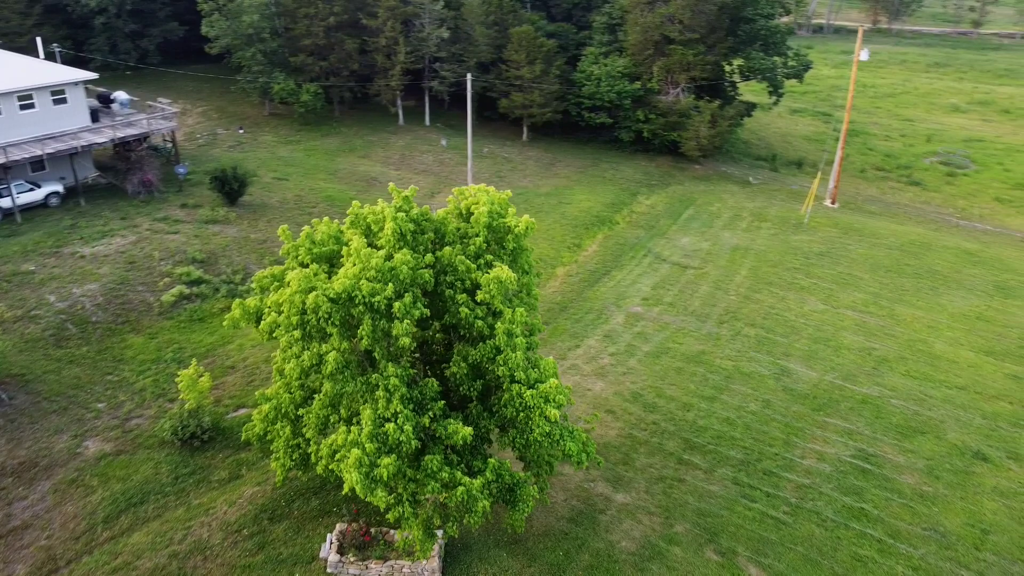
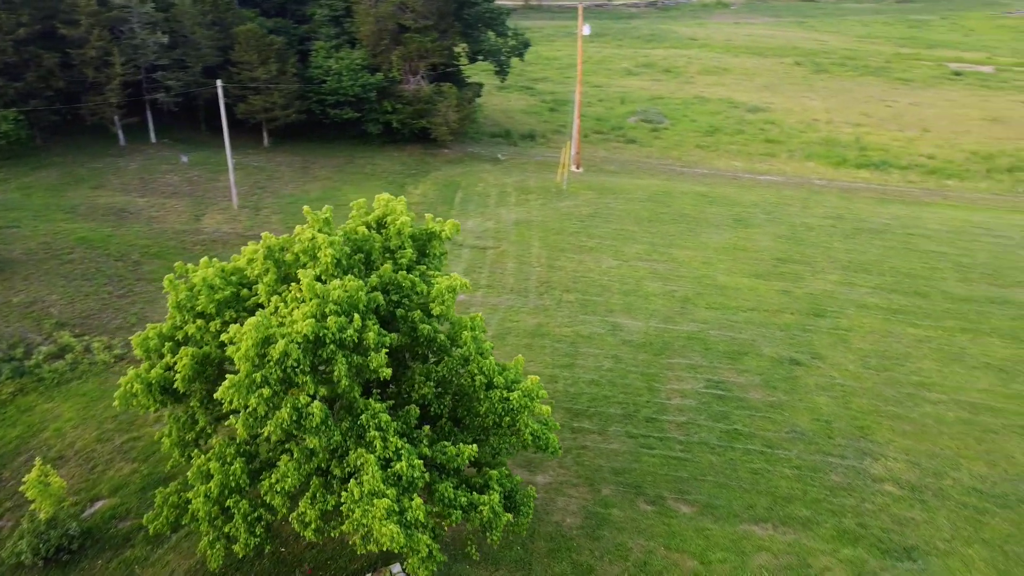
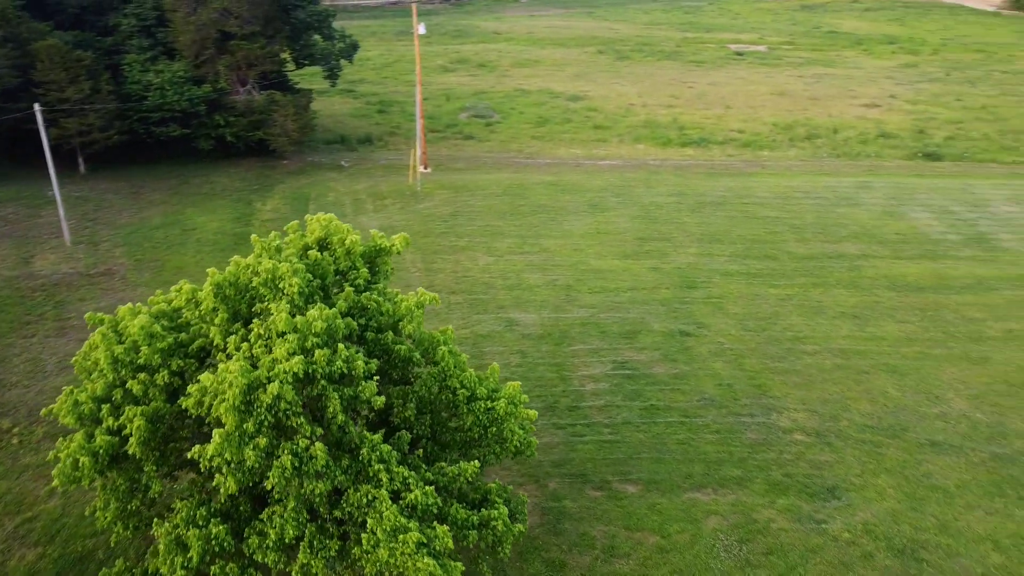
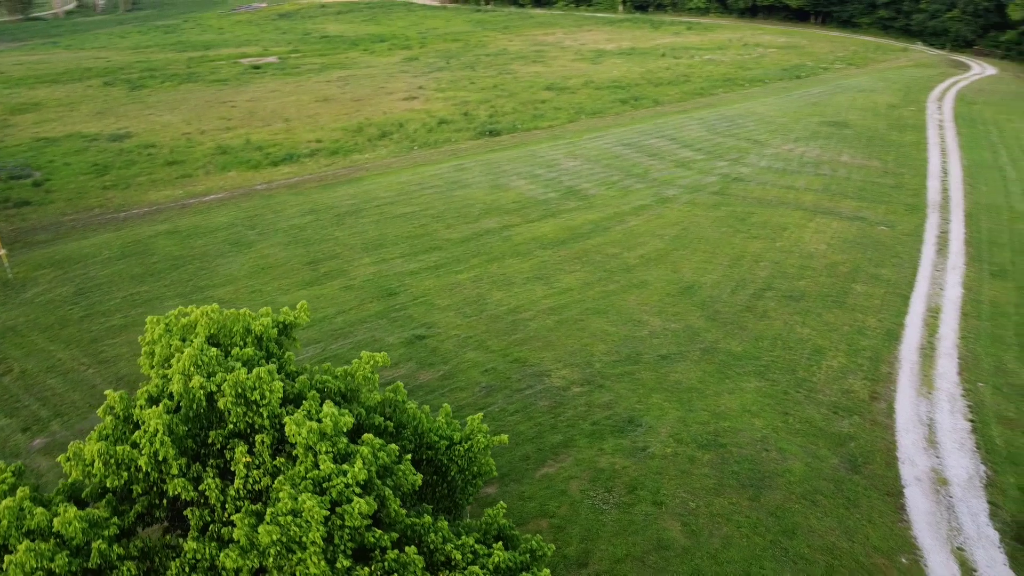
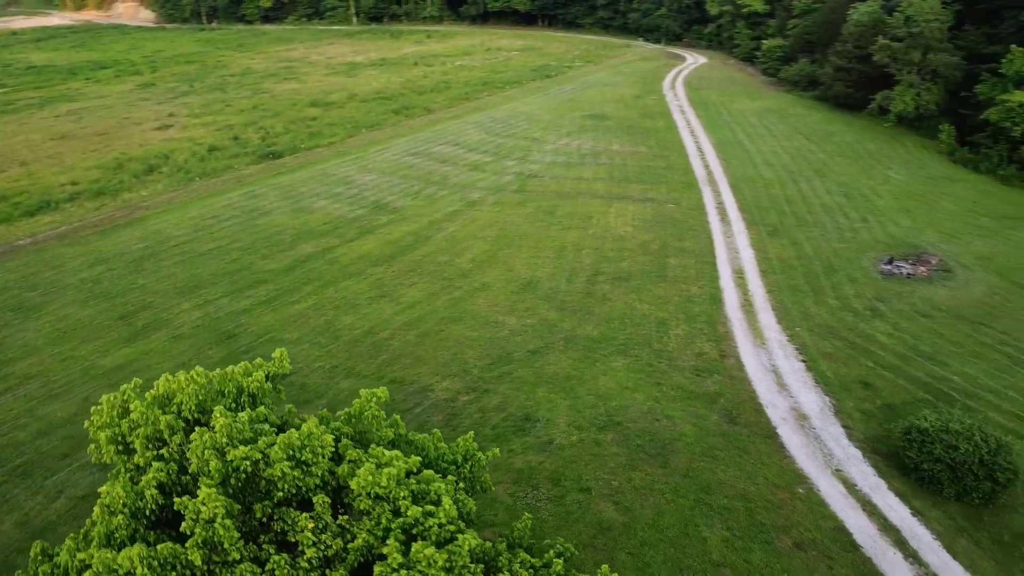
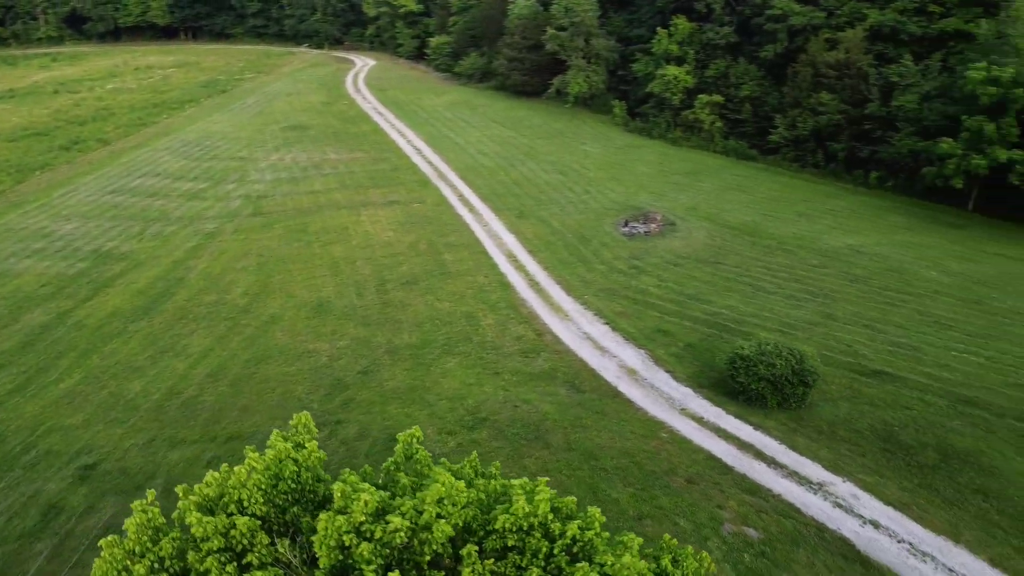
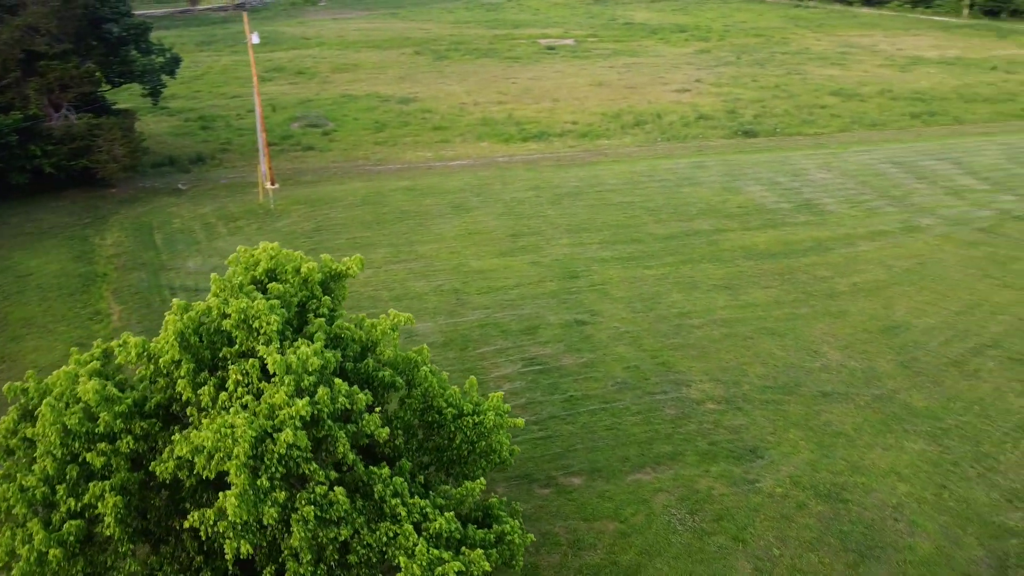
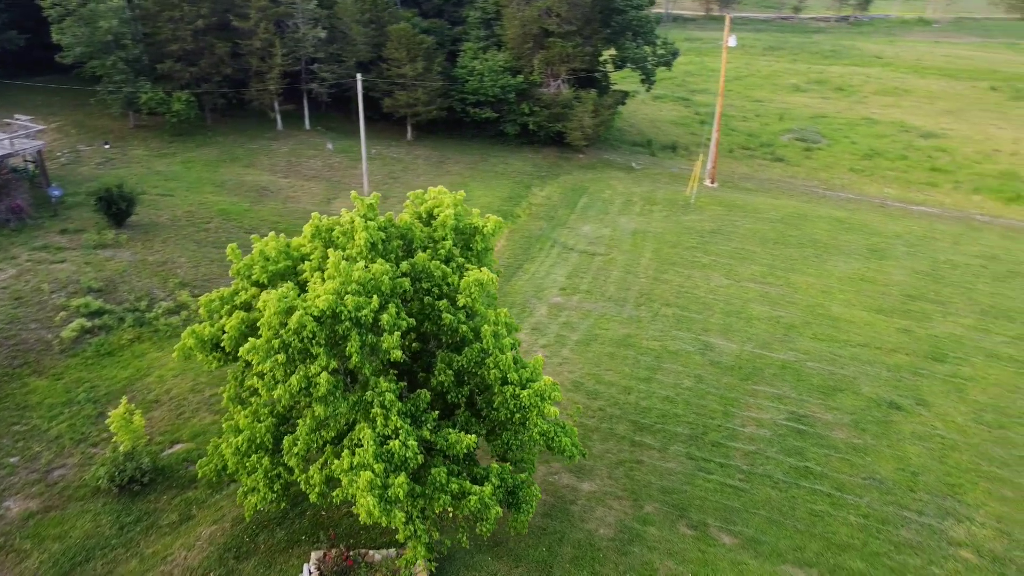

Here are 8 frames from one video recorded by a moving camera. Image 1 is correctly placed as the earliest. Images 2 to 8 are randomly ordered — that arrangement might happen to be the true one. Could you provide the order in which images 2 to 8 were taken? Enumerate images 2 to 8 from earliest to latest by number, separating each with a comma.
8, 2, 3, 7, 4, 5, 6
